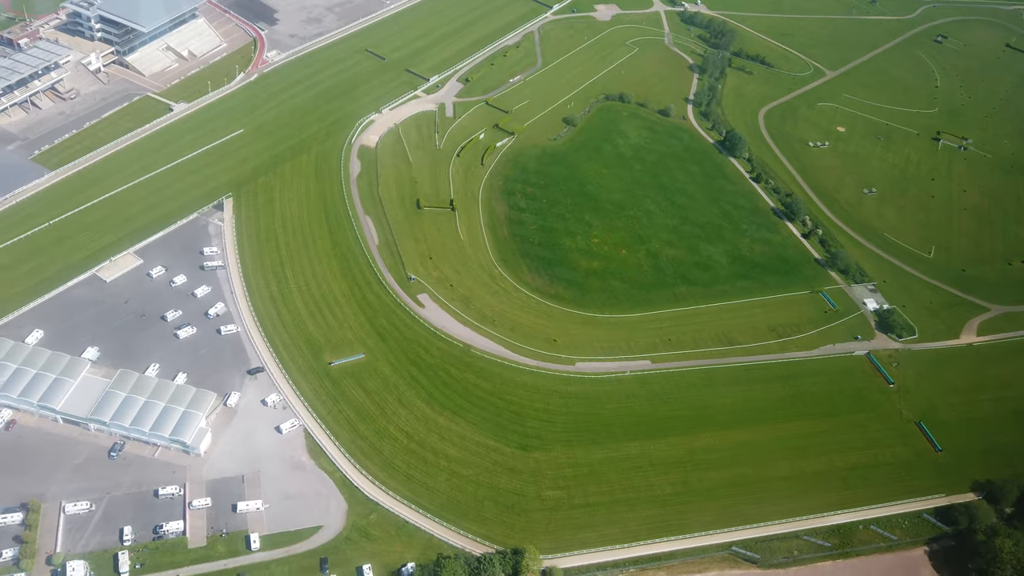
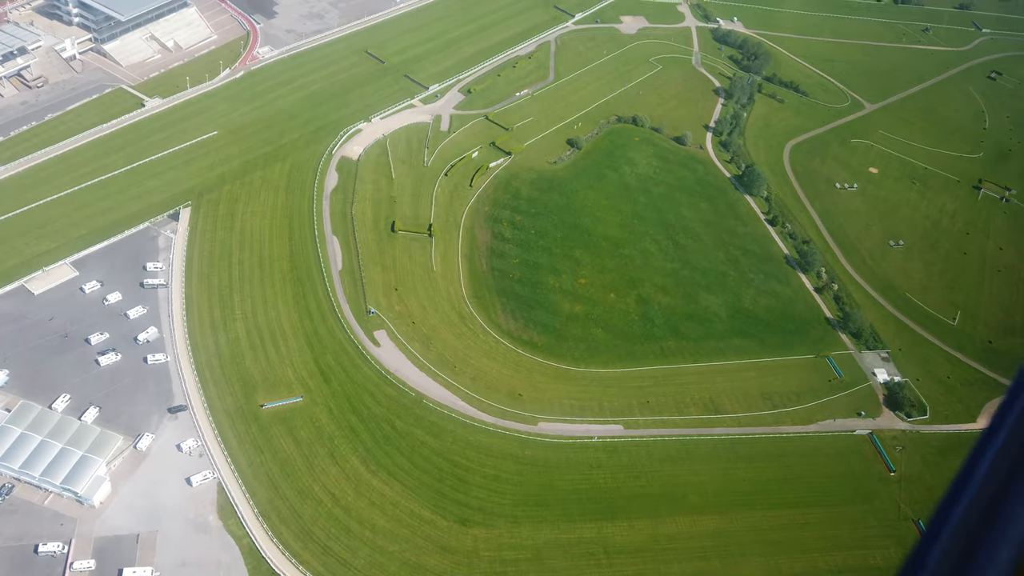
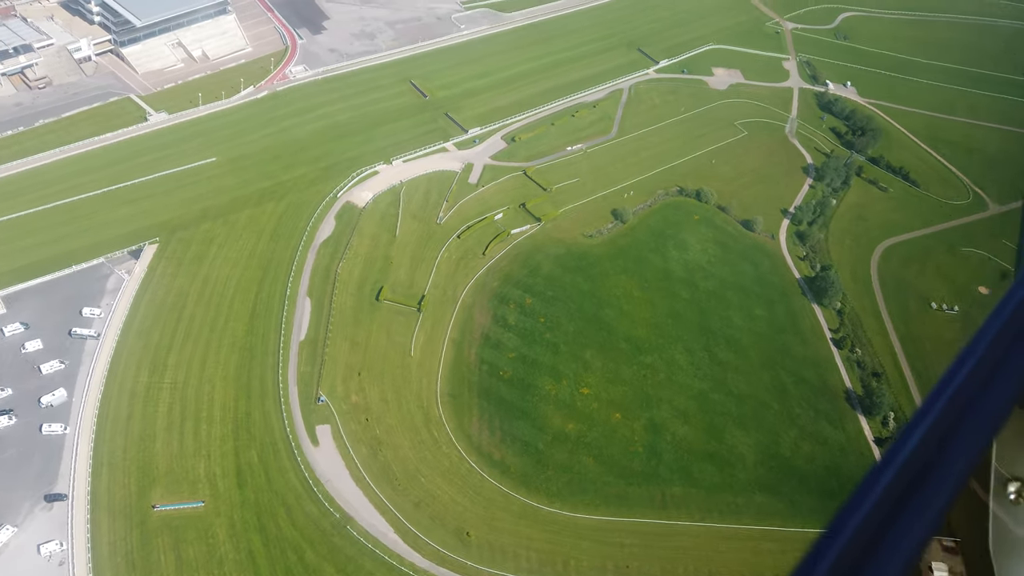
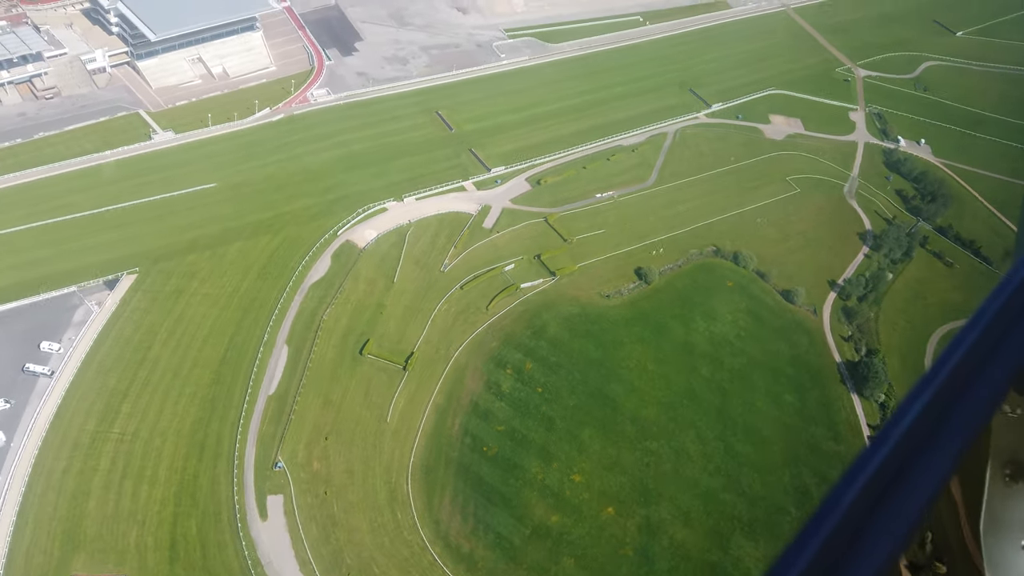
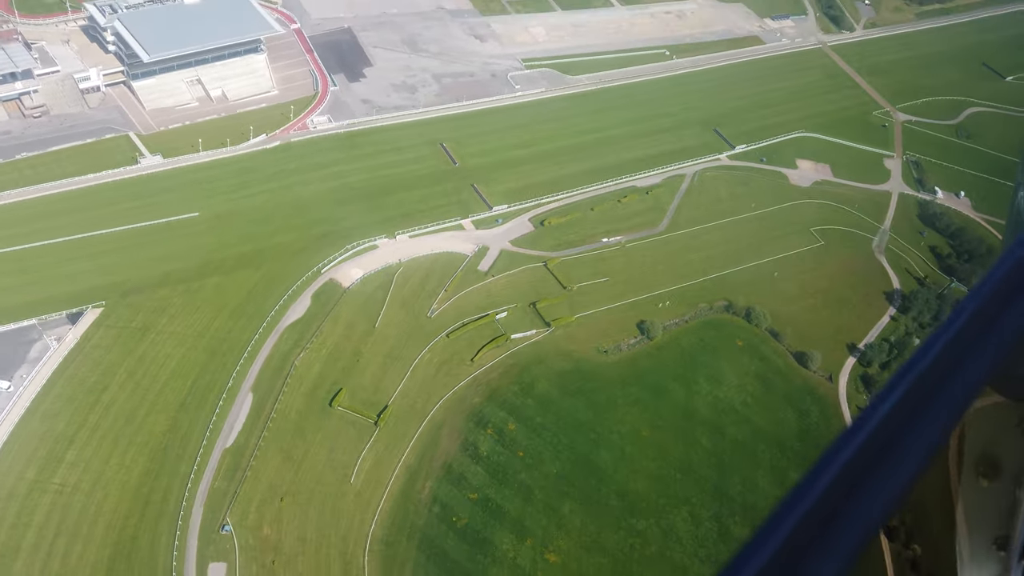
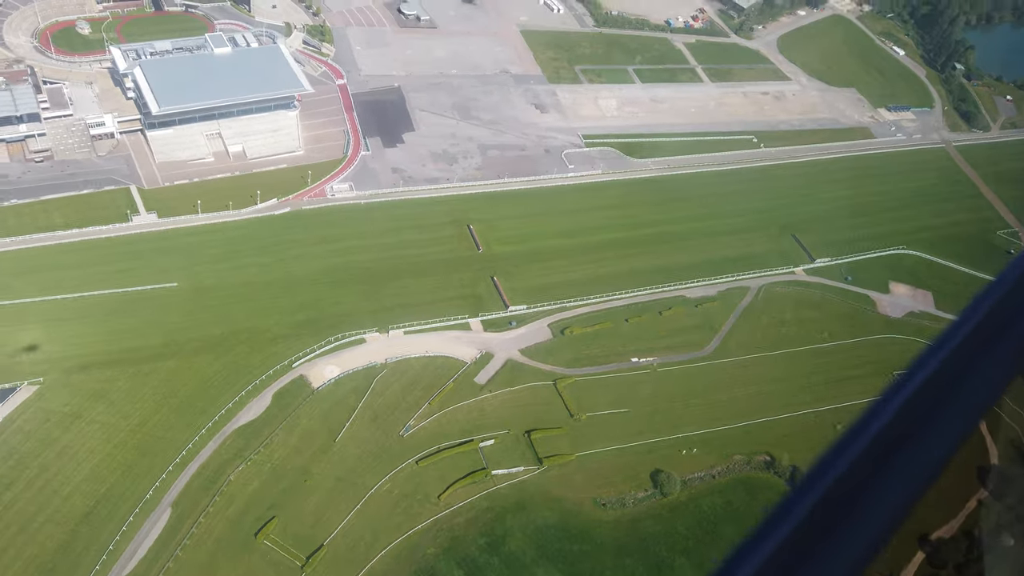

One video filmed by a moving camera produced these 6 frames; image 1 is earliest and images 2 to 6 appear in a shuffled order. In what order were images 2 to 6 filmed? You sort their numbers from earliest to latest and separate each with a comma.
2, 3, 4, 5, 6
